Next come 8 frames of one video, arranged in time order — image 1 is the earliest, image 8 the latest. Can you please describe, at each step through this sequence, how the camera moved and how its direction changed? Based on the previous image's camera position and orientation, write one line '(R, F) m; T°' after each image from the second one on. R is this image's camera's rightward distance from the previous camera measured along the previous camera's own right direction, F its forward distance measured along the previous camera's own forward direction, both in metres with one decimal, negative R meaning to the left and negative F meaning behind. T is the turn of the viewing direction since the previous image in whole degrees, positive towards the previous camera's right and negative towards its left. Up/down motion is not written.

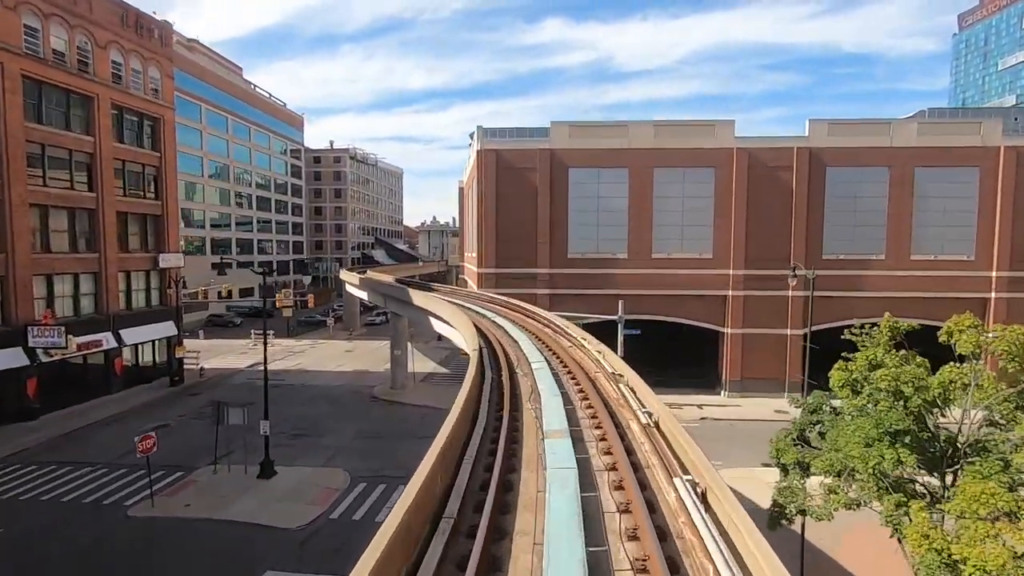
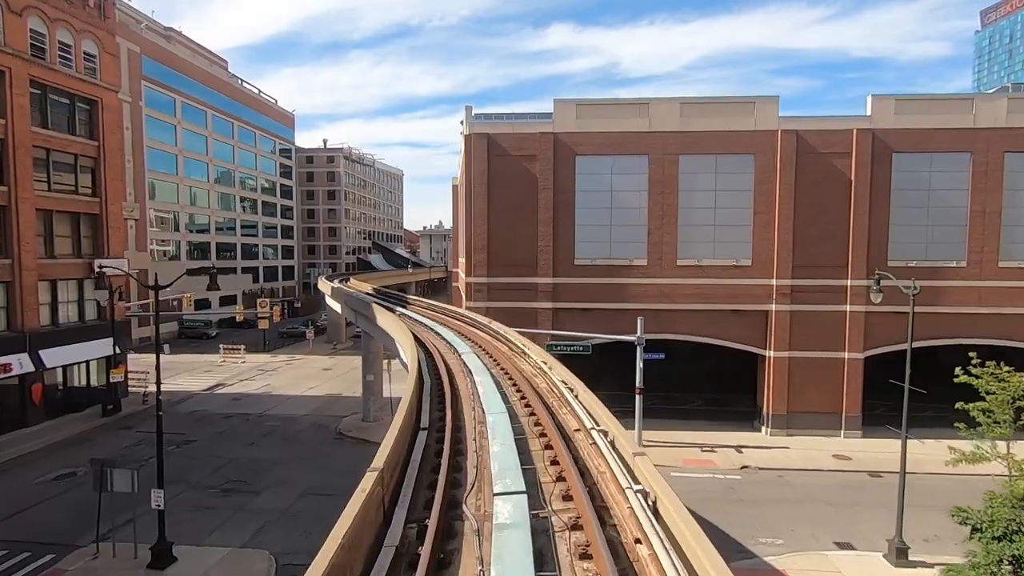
(+0.7, +6.1) m; -1°
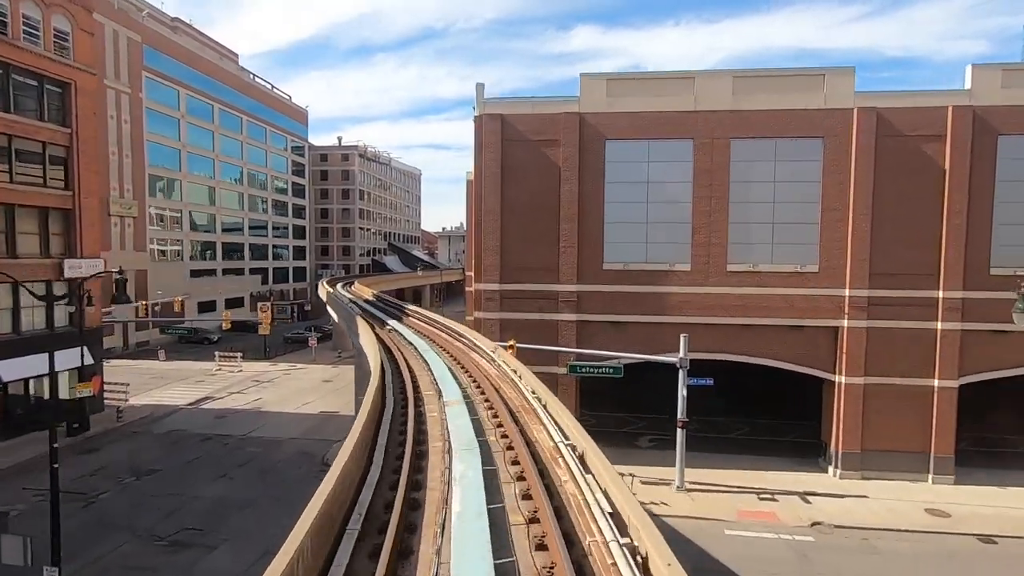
(+0.2, +4.4) m; -2°
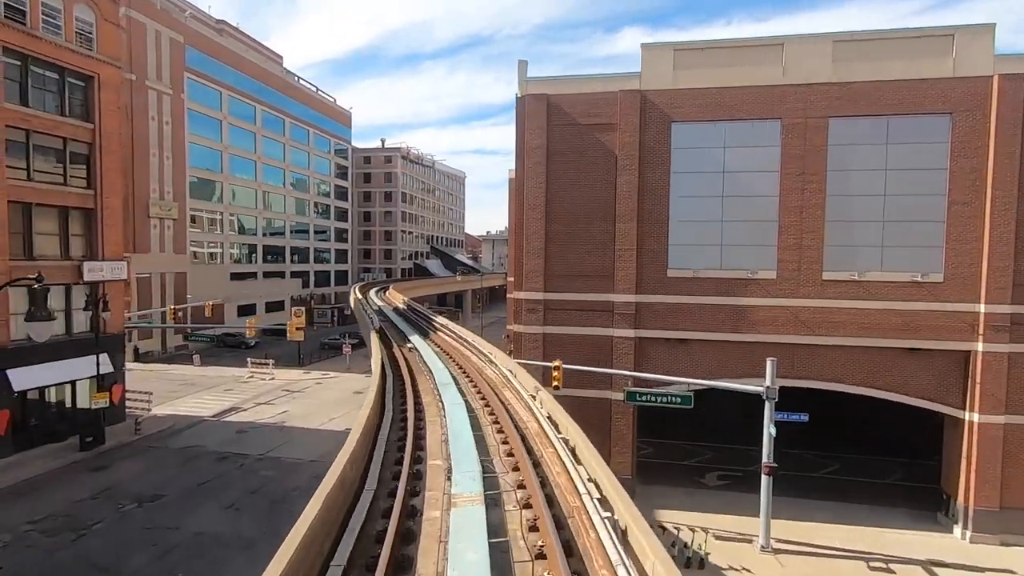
(-0.1, +3.5) m; -5°
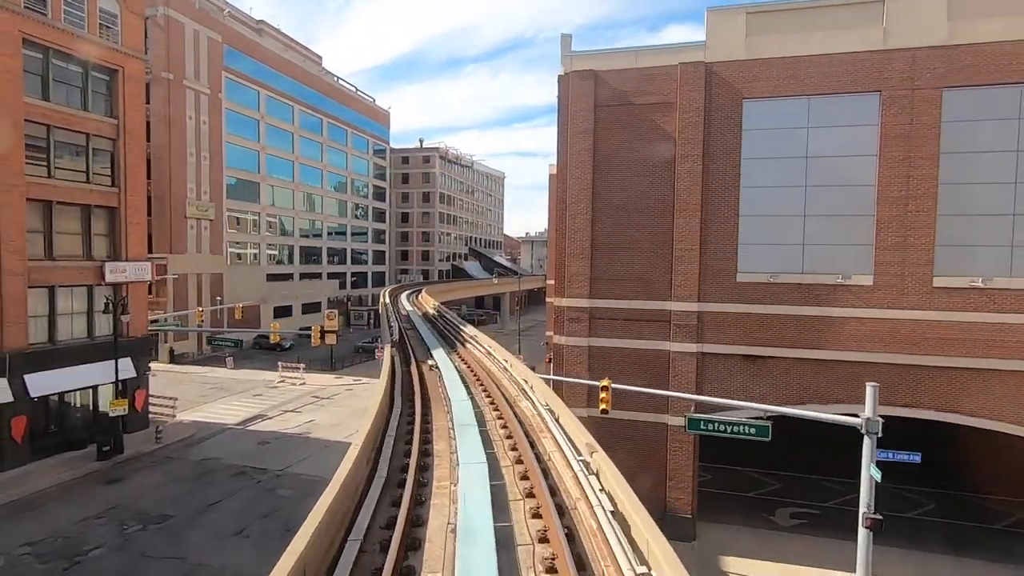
(0.0, +2.6) m; -4°
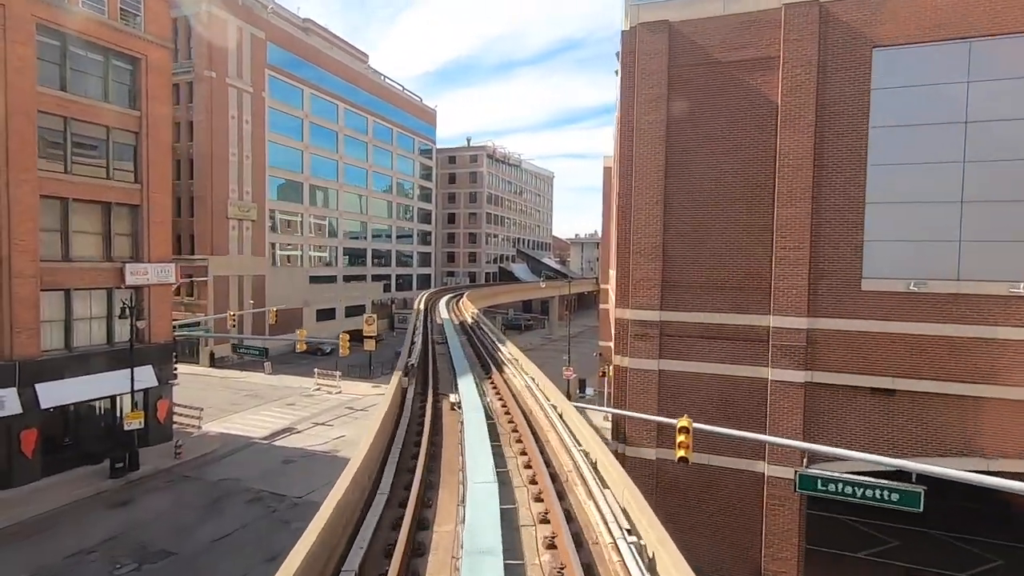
(0.0, +3.5) m; -5°
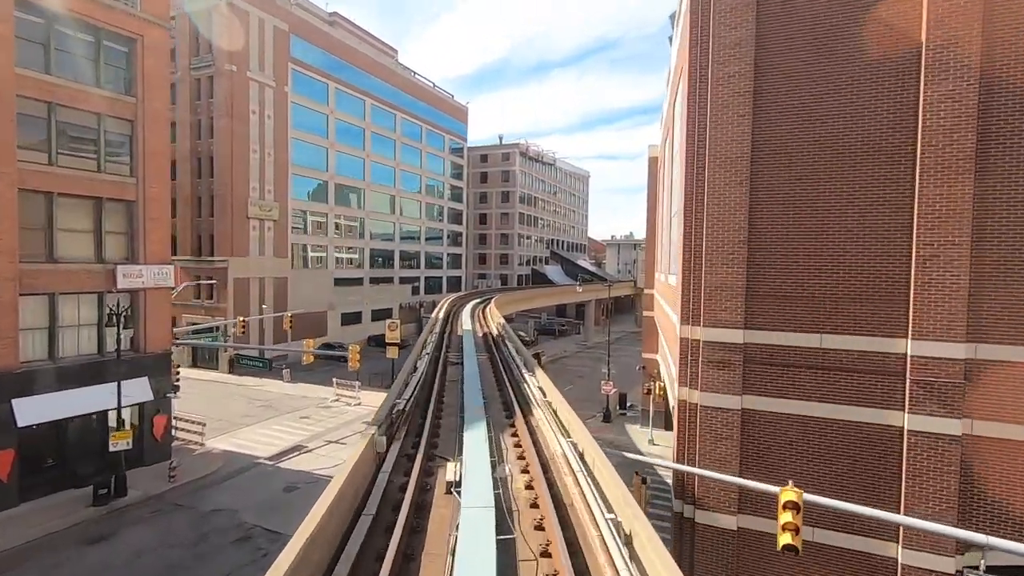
(0.0, +3.5) m; -4°
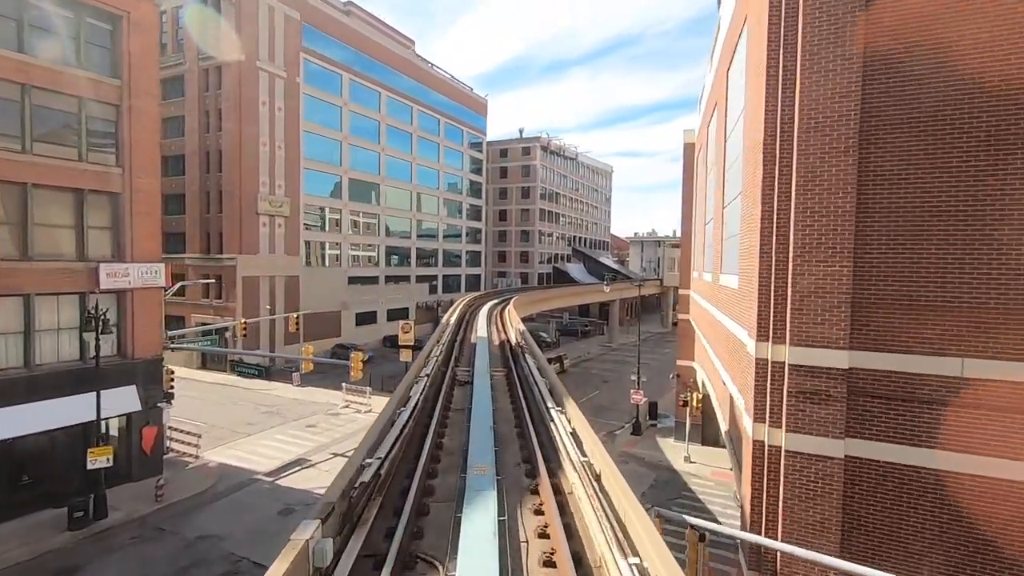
(0.0, +2.6) m; -2°
